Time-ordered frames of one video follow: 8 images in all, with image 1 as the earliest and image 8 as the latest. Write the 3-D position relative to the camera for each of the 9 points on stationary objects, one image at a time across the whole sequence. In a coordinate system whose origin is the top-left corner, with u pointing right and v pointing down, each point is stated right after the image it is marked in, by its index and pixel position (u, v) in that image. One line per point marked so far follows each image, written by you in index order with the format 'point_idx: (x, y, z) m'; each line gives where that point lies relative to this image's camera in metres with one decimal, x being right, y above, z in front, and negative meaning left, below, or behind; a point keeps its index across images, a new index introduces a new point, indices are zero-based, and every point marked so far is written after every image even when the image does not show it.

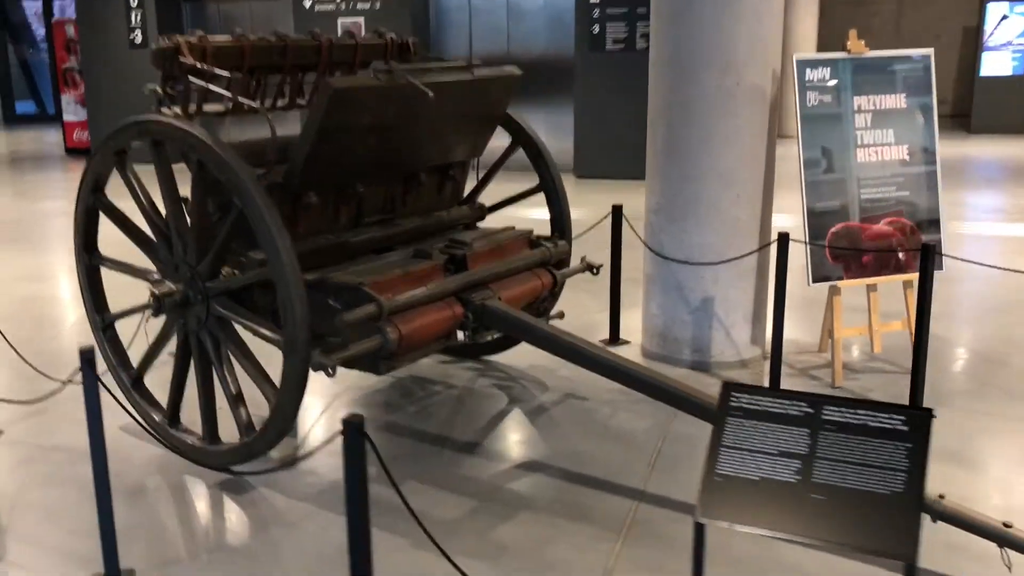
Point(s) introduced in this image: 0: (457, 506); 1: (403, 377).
0: (-0.2, -0.7, +3.1) m
1: (-0.5, -0.4, +4.2) m
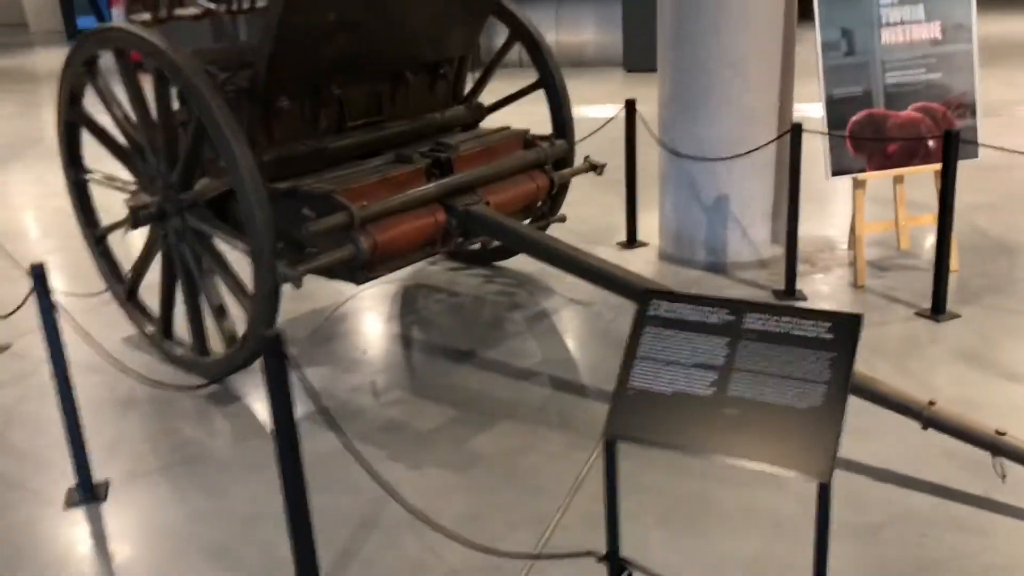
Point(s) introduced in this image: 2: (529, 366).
0: (-0.2, -0.4, +3.0) m
1: (-0.4, 0.0, +4.2) m
2: (+0.1, -0.3, +3.3) m
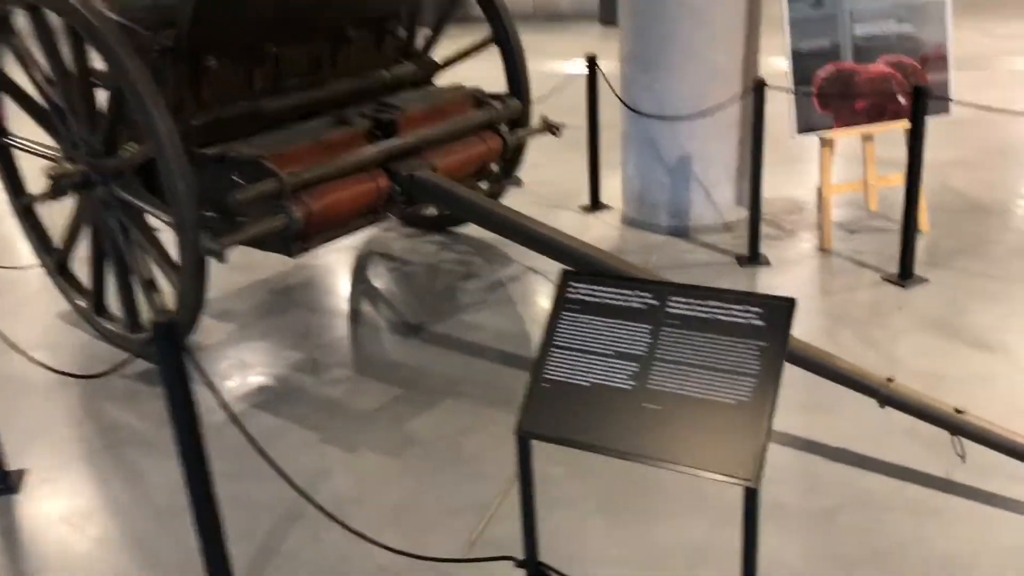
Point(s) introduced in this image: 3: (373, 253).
0: (-0.4, -0.3, +2.9) m
1: (-0.6, +0.1, +4.0) m
2: (-0.1, -0.2, +3.2) m
3: (-0.6, +0.1, +4.0) m
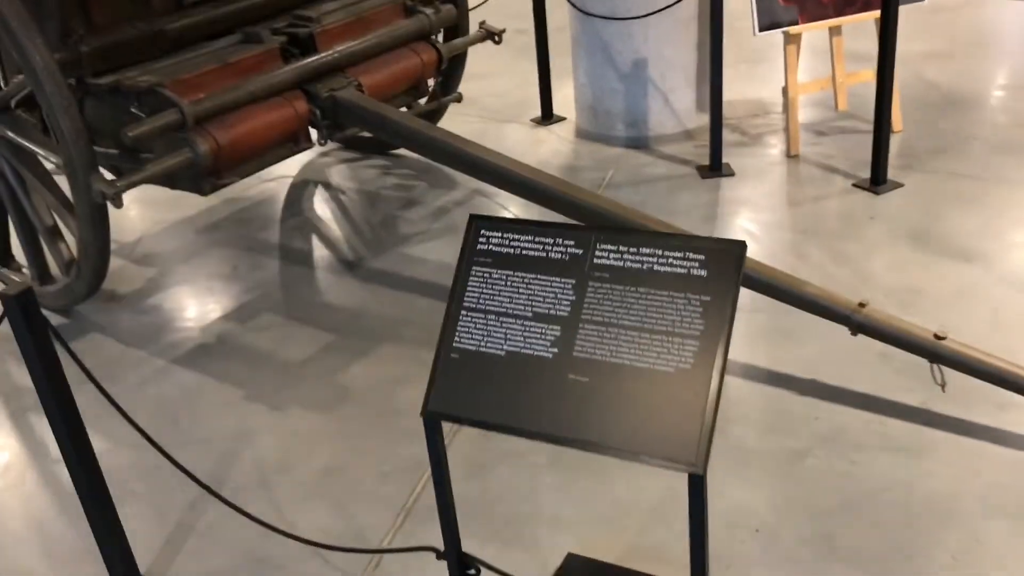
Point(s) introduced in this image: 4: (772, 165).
0: (-0.5, -0.1, +2.6) m
1: (-0.8, +0.4, +3.7) m
2: (-0.3, 0.0, +2.9) m
3: (-0.8, +0.4, +3.7) m
4: (+0.9, +0.4, +3.4) m
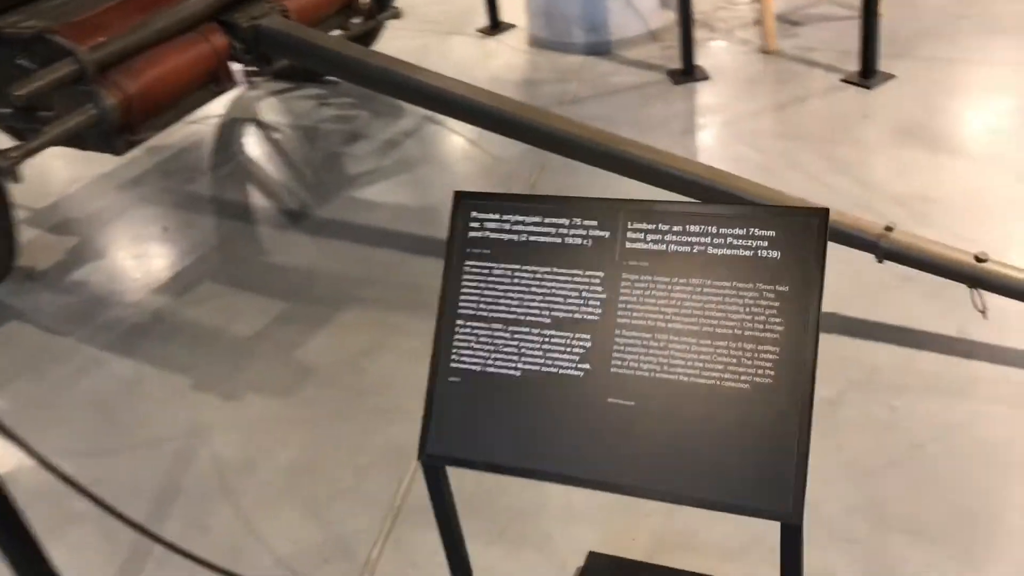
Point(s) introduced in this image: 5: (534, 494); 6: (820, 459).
0: (-0.6, -0.1, +2.3) m
1: (-1.0, +0.6, +3.3) m
2: (-0.4, +0.2, +2.6) m
3: (-0.9, +0.6, +3.3) m
4: (+0.8, +0.7, +3.1) m
5: (0.0, -0.4, +1.7) m
6: (+0.5, -0.3, +1.7) m
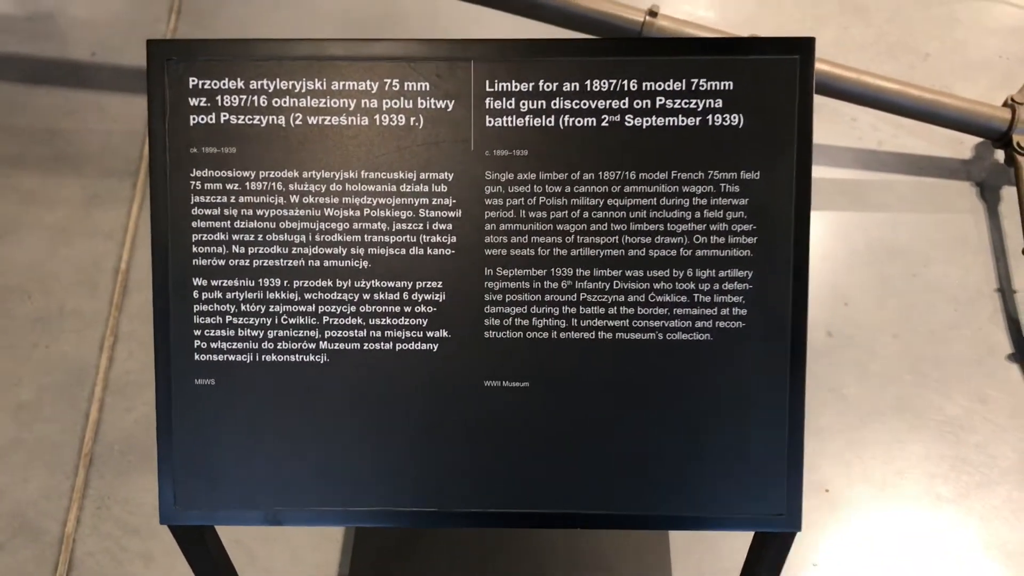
0: (-1.2, +0.2, +1.6) m
1: (-1.9, +0.9, +2.3) m
2: (-1.1, +0.5, +1.9) m
3: (-1.9, +0.9, +2.3) m
4: (-0.2, +1.3, +2.6) m
5: (-0.3, -0.2, +1.3) m
6: (+0.1, 0.0, +1.4) m
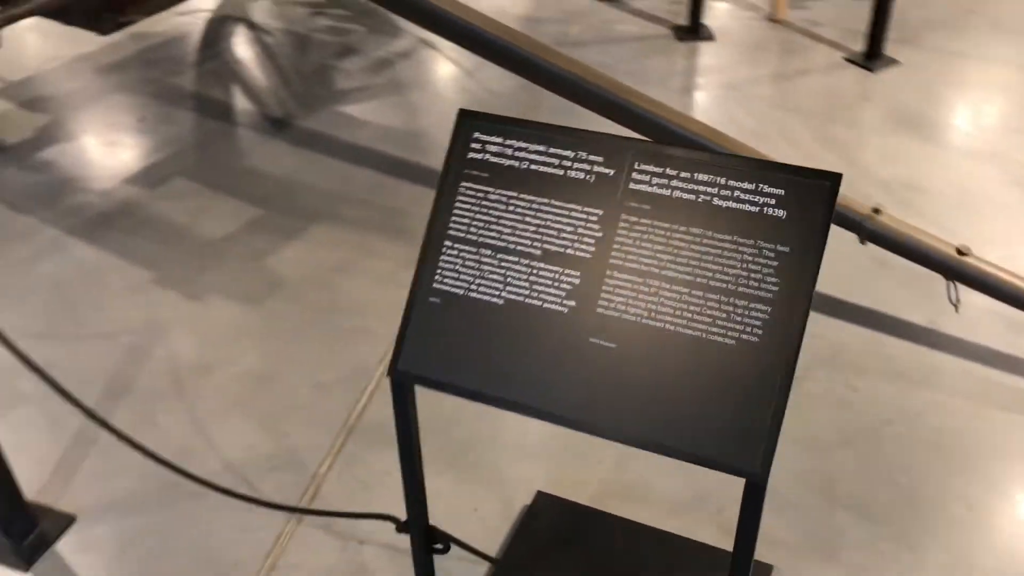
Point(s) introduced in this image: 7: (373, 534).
0: (-0.7, +0.2, +2.3) m
1: (-1.0, +0.9, +3.2) m
2: (-0.4, +0.4, +2.6) m
3: (-0.9, +0.9, +3.2) m
4: (+0.8, +0.8, +3.1) m
5: (0.0, -0.2, +1.7) m
6: (+0.5, -0.2, +1.7) m
7: (-0.2, -0.4, +1.5) m
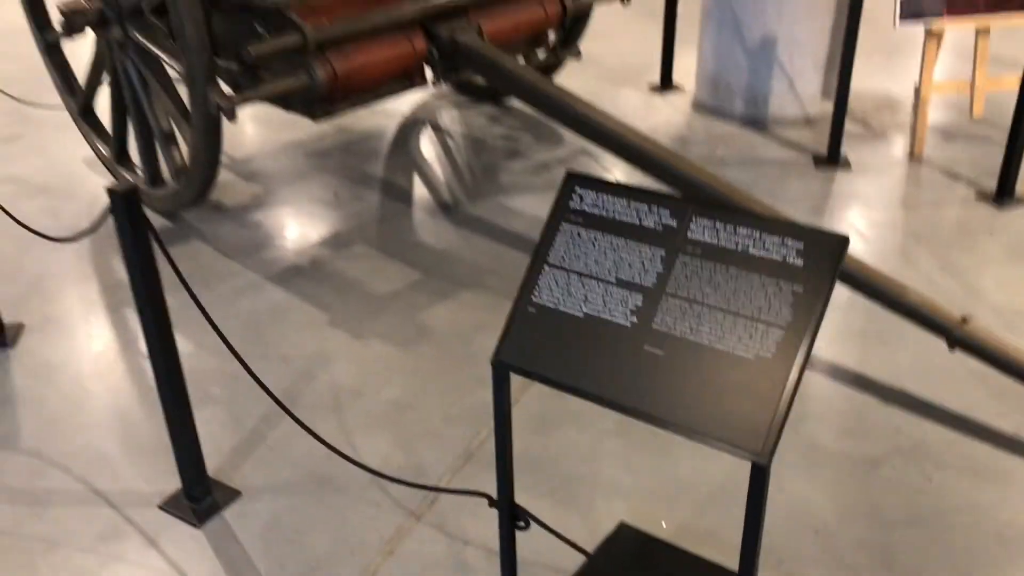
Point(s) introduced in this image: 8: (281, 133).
0: (-0.3, 0.0, +2.7) m
1: (-0.4, +0.6, +3.7) m
2: (0.0, +0.2, +2.9) m
3: (-0.4, +0.6, +3.7) m
4: (+1.3, +0.4, +3.3) m
5: (+0.1, -0.4, +2.0) m
6: (+0.6, -0.4, +1.9) m
7: (-0.1, -0.5, +1.8) m
8: (-0.8, +0.6, +3.7) m
